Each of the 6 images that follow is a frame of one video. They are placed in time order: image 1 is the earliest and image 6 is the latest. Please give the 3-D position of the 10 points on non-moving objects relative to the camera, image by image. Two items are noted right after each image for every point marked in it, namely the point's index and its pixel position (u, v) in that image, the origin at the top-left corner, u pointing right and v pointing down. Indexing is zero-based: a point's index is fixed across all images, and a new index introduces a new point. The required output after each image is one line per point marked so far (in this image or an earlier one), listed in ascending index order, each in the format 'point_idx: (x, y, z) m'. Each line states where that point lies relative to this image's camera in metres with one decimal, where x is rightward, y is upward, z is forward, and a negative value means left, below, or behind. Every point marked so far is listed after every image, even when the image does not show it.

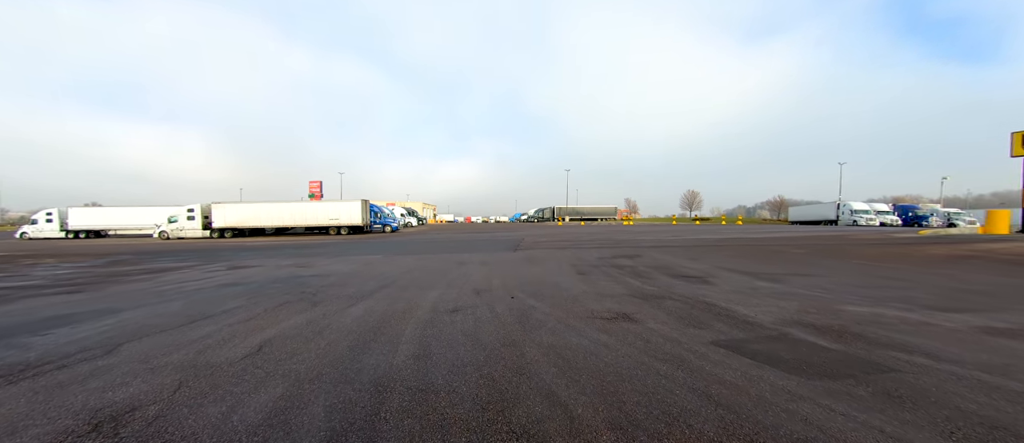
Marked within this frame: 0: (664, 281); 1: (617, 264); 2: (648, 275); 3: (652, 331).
0: (+3.5, -1.3, +8.1) m
1: (+3.2, -1.3, +11.0) m
2: (+3.5, -1.4, +9.0) m
3: (+1.8, -1.4, +4.5) m
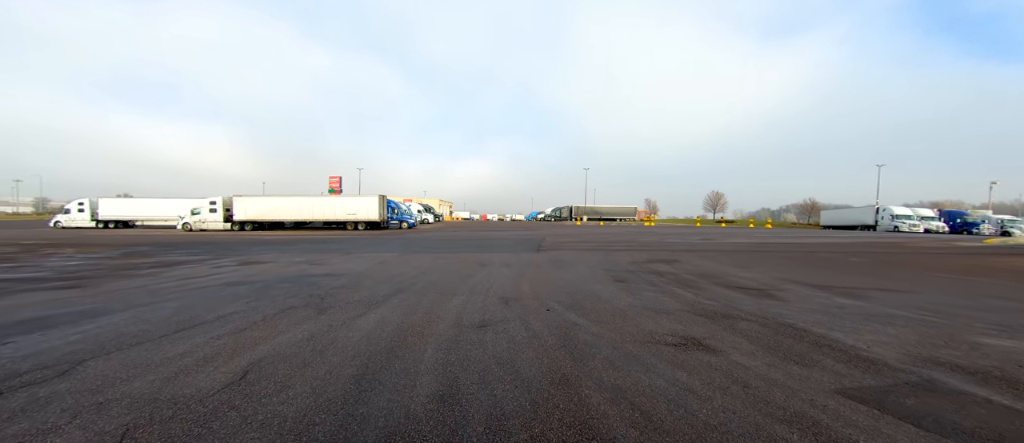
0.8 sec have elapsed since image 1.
0: (+4.1, -1.4, +6.9) m
1: (+4.0, -1.4, +9.9) m
2: (+4.1, -1.4, +7.9) m
3: (+2.2, -1.4, +3.4) m
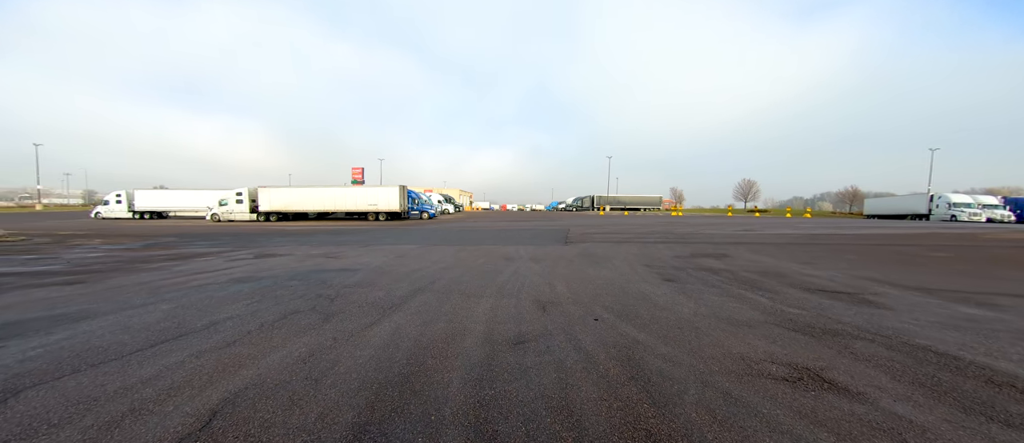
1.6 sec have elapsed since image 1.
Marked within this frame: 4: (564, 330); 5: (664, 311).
0: (+4.7, -1.2, +5.7) m
1: (+4.7, -1.1, +8.7) m
2: (+4.8, -1.2, +6.7) m
3: (+2.6, -1.3, +2.3) m
4: (+0.6, -1.3, +4.2) m
5: (+2.1, -1.2, +5.0) m
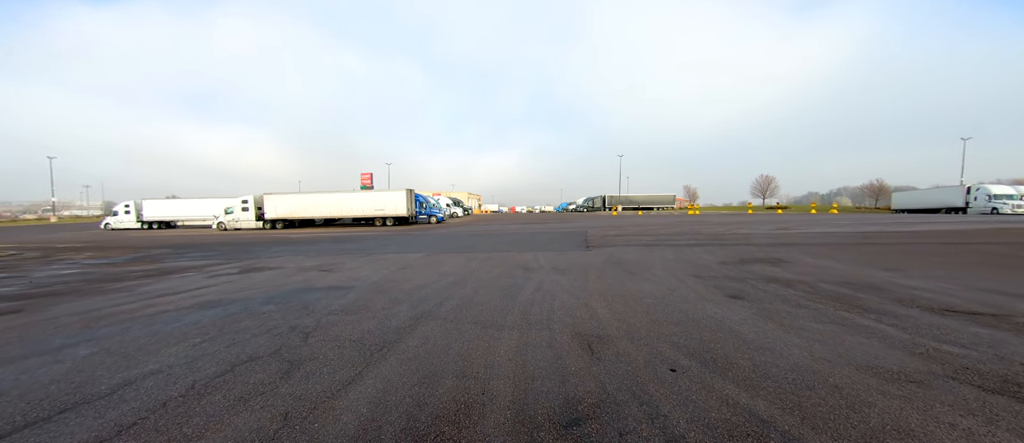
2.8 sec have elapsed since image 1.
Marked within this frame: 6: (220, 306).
0: (+5.0, -1.2, +4.2) m
1: (+5.2, -1.1, +7.1) m
2: (+5.2, -1.2, +5.1) m
3: (+2.9, -1.3, +0.8) m
4: (+0.9, -1.3, +2.8) m
5: (+2.5, -1.3, +3.5) m
6: (-4.8, -1.4, +6.0) m
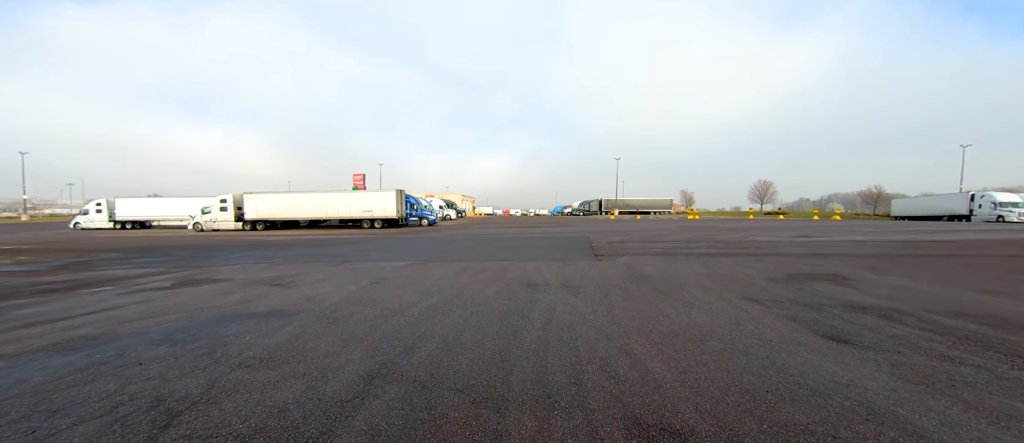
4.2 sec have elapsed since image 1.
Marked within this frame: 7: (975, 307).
0: (+5.1, -1.3, +2.5) m
1: (+5.2, -1.2, +5.4) m
2: (+5.2, -1.3, +3.5) m
3: (+3.0, -1.4, -0.9) m
4: (+1.0, -1.4, +1.0) m
5: (+2.6, -1.4, +1.8) m
6: (-4.8, -1.4, +4.1) m
7: (+6.7, -1.2, +5.2) m
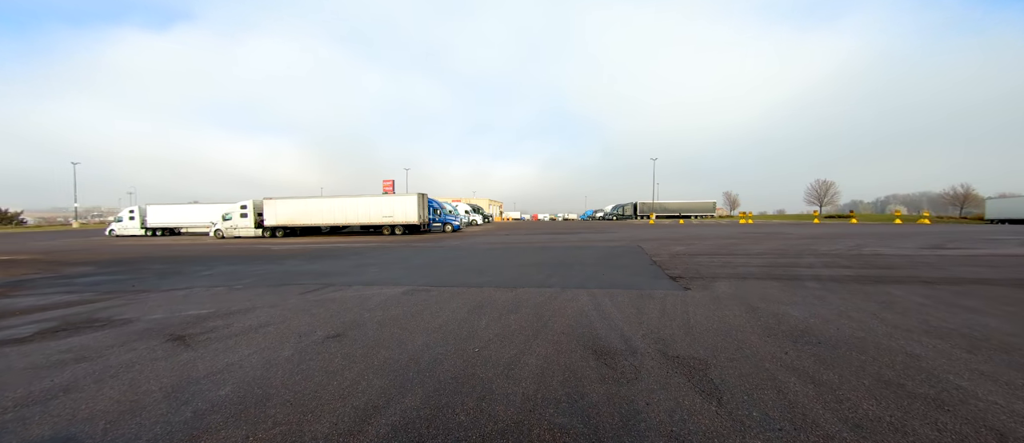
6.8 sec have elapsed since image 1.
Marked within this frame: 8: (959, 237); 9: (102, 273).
0: (+5.3, -1.4, -1.2) m
1: (+5.6, -1.4, +1.7) m
2: (+5.5, -1.4, -0.3) m
3: (+3.0, -1.4, -4.5) m
4: (+1.2, -1.5, -2.4) m
5: (+2.7, -1.4, -1.8) m
6: (-4.4, -1.6, +1.1) m
7: (+7.1, -1.3, +1.4) m
8: (+20.0, -0.6, +16.0) m
9: (-13.2, -1.6, +11.6) m
